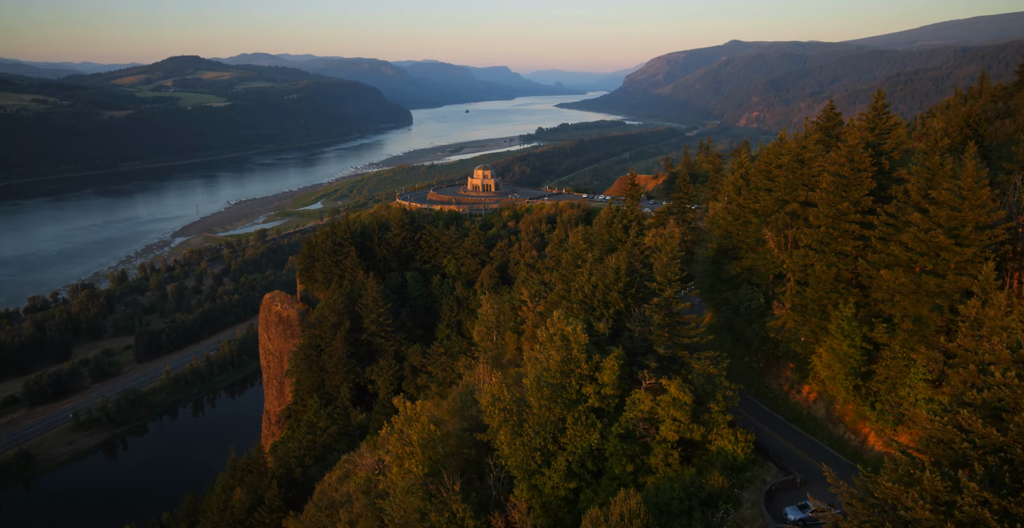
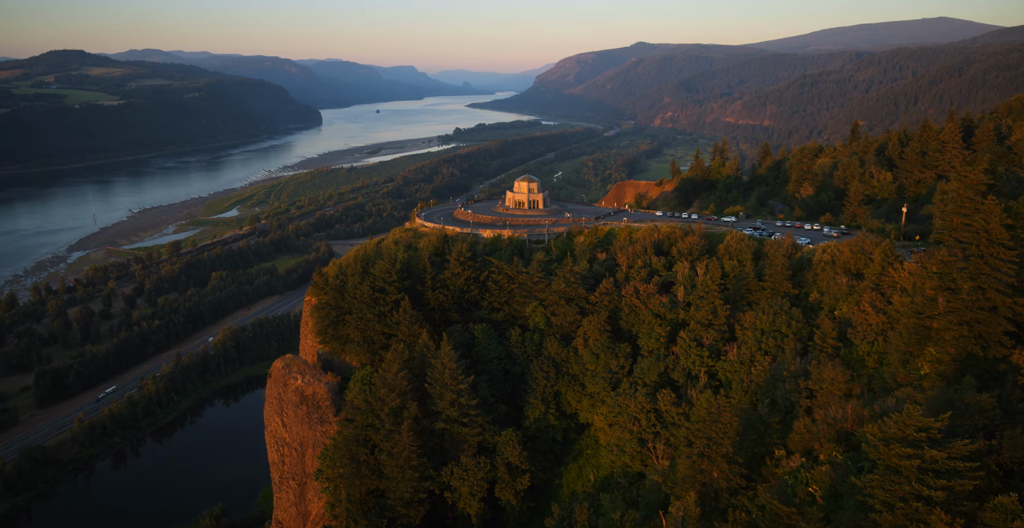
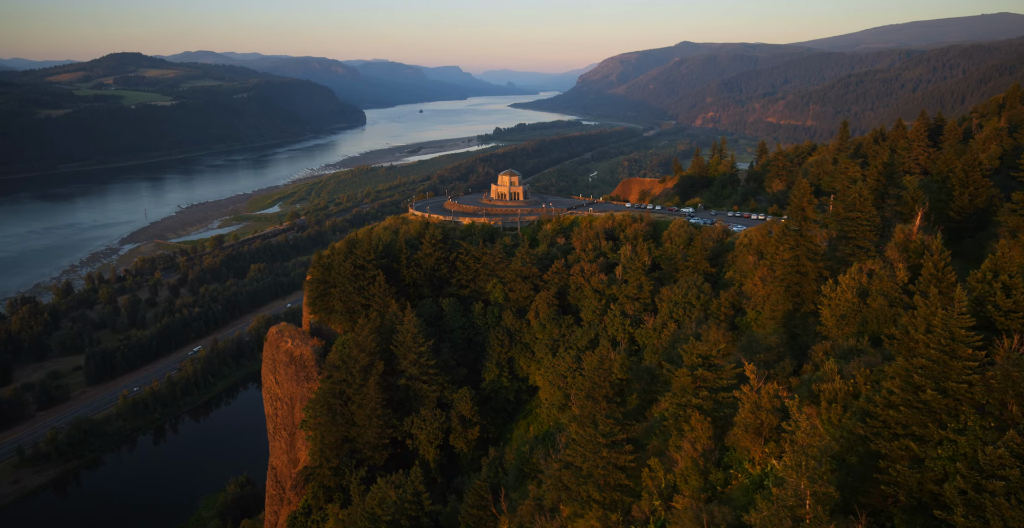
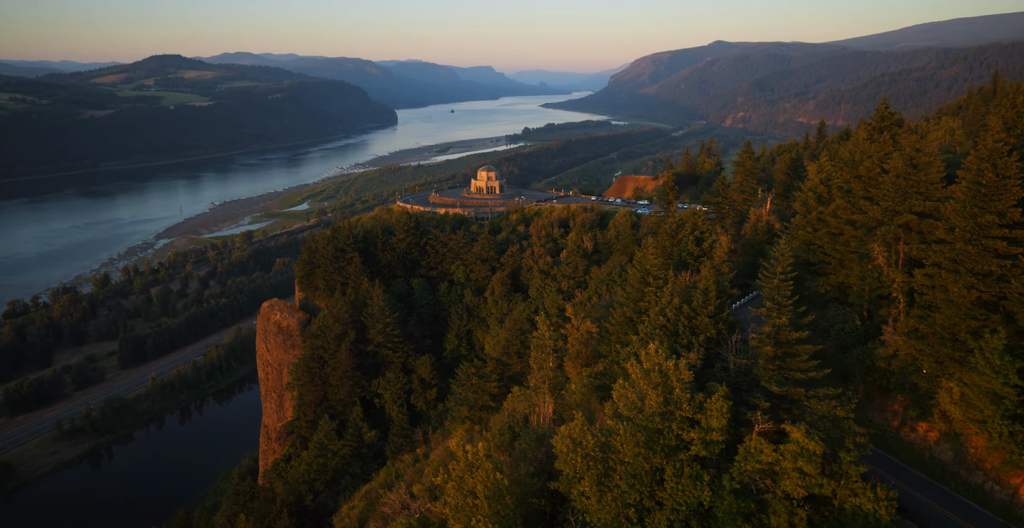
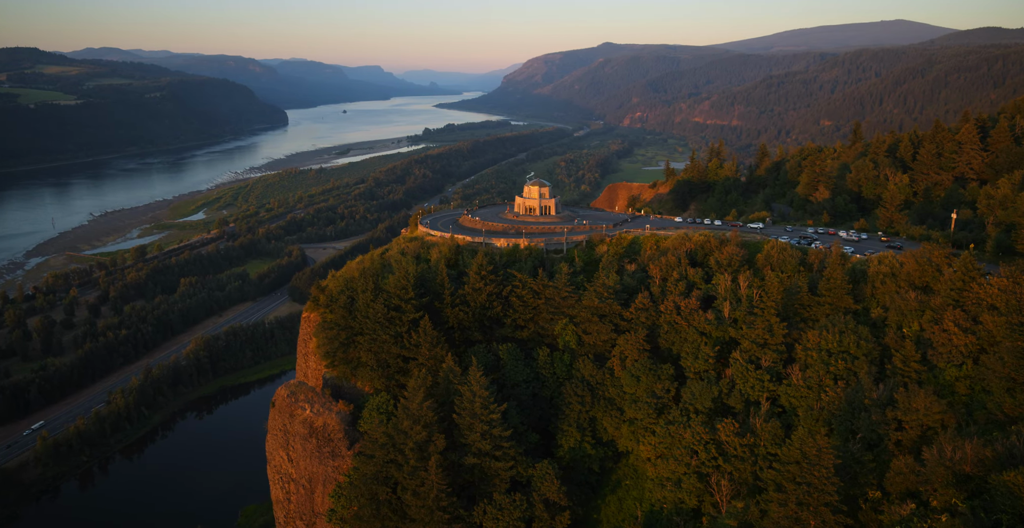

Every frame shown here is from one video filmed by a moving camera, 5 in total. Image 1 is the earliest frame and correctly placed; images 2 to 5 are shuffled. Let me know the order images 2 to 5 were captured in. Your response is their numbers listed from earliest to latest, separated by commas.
4, 3, 2, 5
